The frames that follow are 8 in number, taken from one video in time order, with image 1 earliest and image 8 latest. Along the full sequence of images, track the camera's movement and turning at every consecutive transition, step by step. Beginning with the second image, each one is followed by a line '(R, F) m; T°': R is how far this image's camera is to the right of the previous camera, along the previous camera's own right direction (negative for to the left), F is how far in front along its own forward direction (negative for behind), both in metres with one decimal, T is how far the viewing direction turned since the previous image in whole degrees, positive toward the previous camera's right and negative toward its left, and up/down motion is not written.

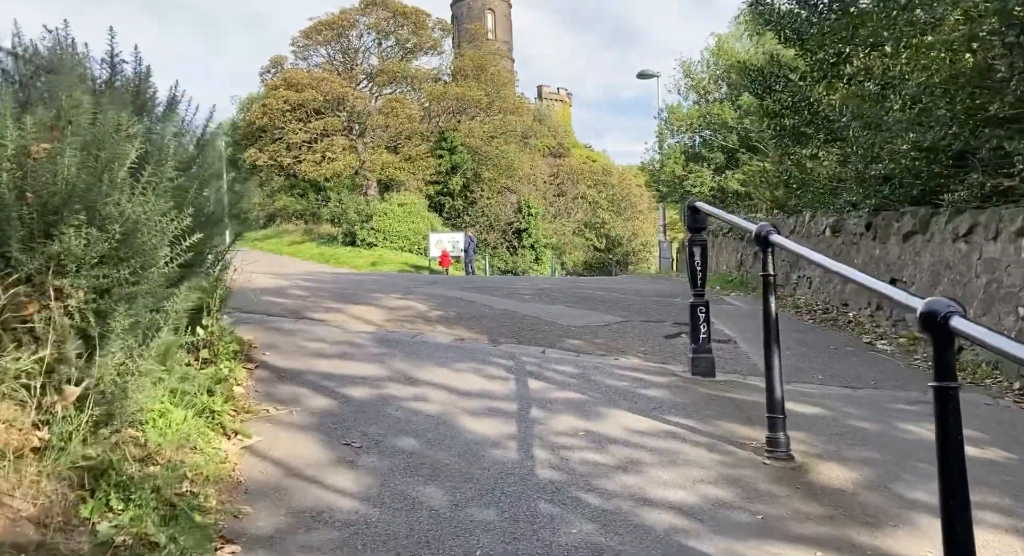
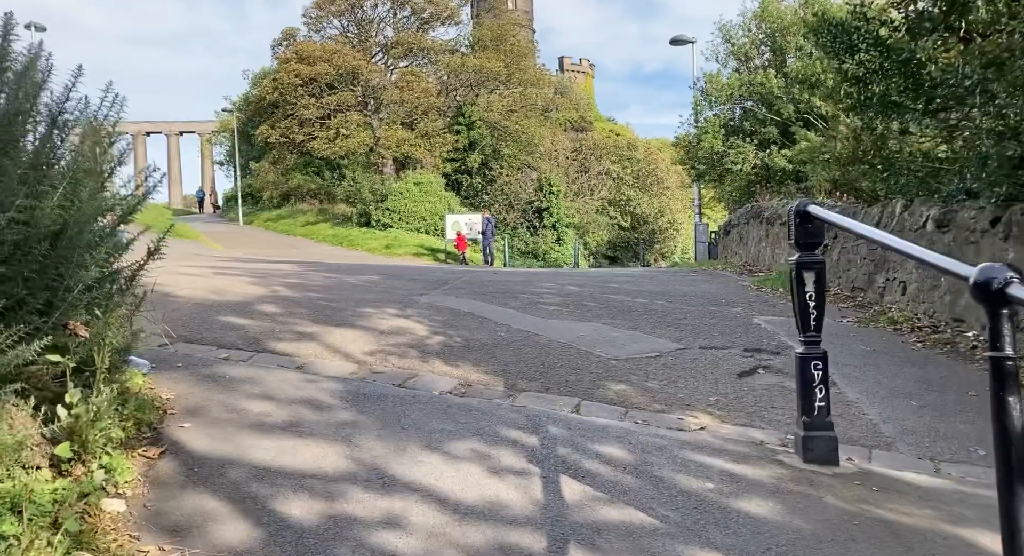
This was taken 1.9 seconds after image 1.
(0.0, +2.1) m; -1°
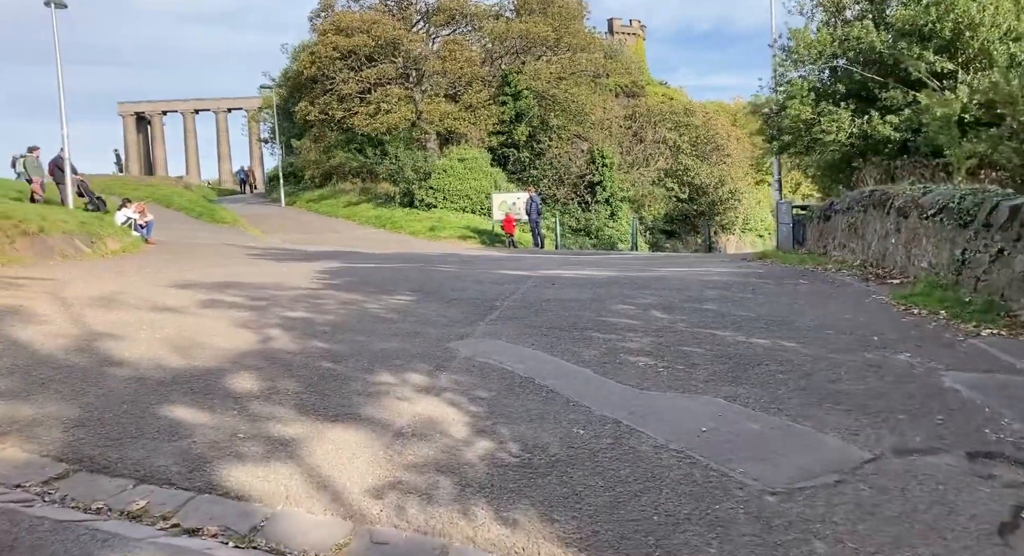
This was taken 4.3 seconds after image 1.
(-0.2, +2.6) m; -3°
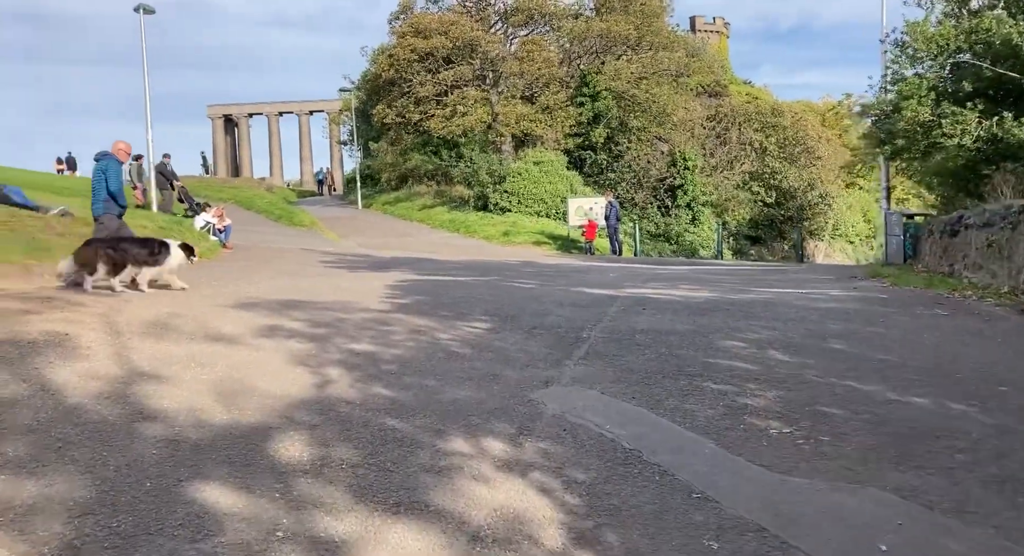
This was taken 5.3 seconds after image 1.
(-0.2, +1.1) m; -5°
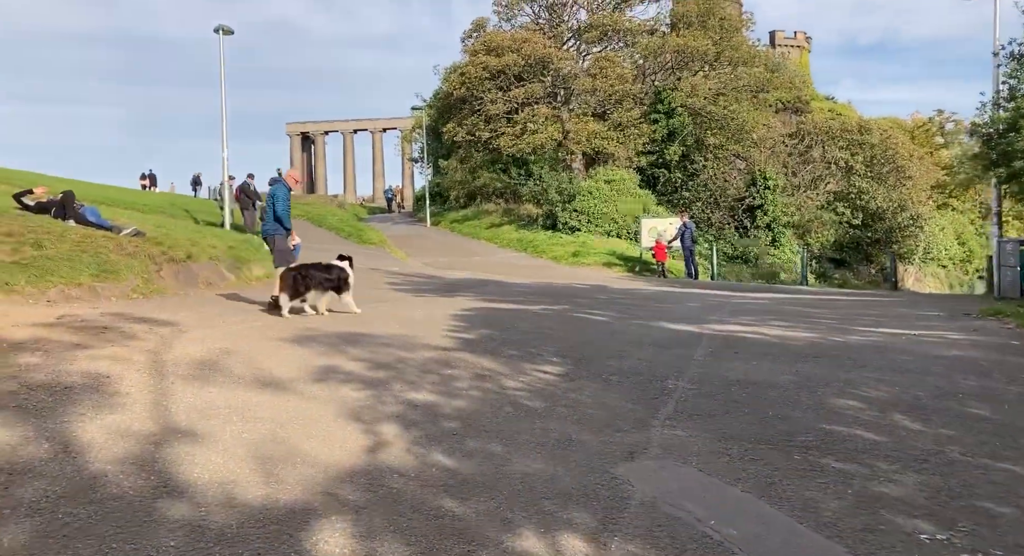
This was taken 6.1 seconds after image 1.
(-0.1, +0.9) m; -5°
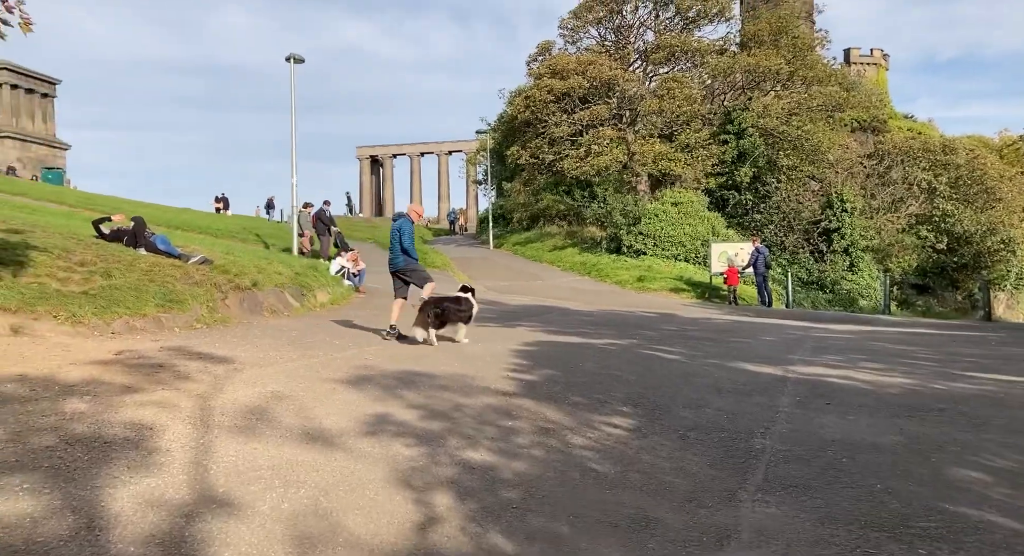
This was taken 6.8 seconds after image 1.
(0.0, +0.6) m; -4°
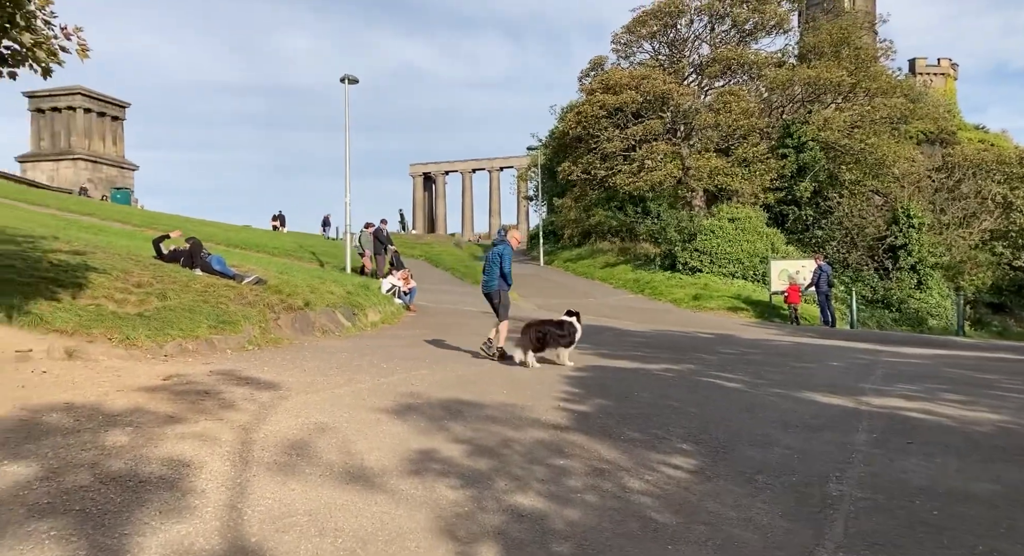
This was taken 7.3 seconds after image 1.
(0.0, +0.4) m; -4°
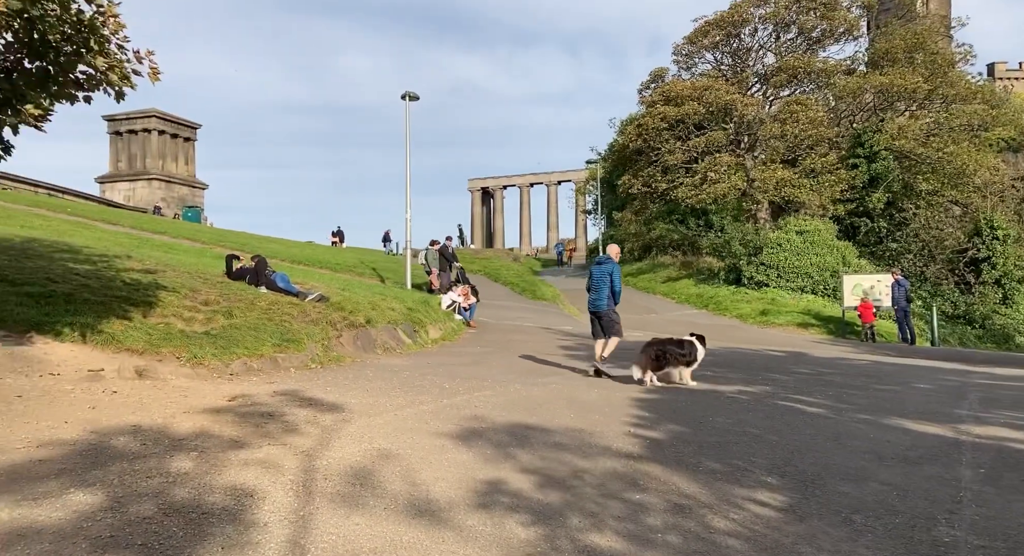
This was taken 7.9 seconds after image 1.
(-0.1, +0.3) m; -4°
